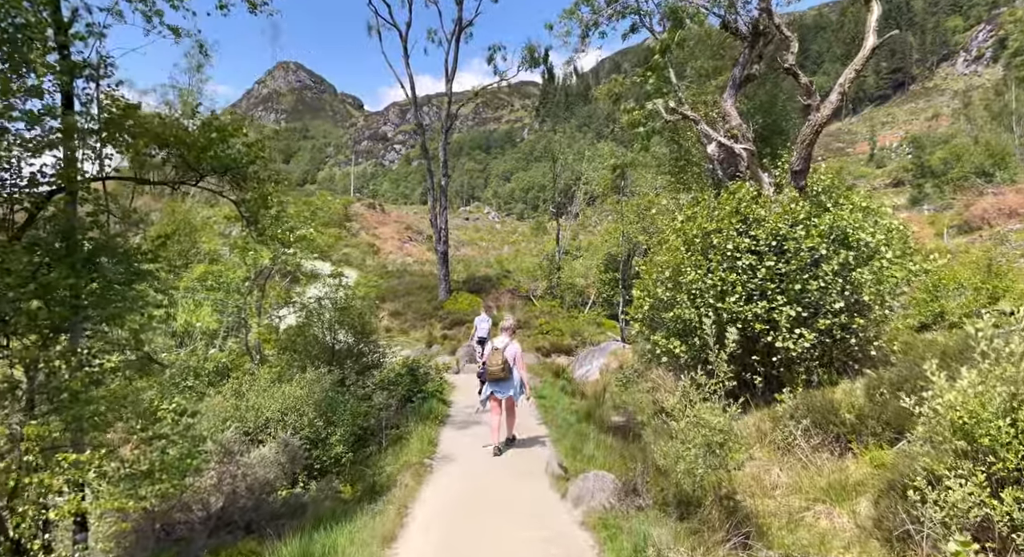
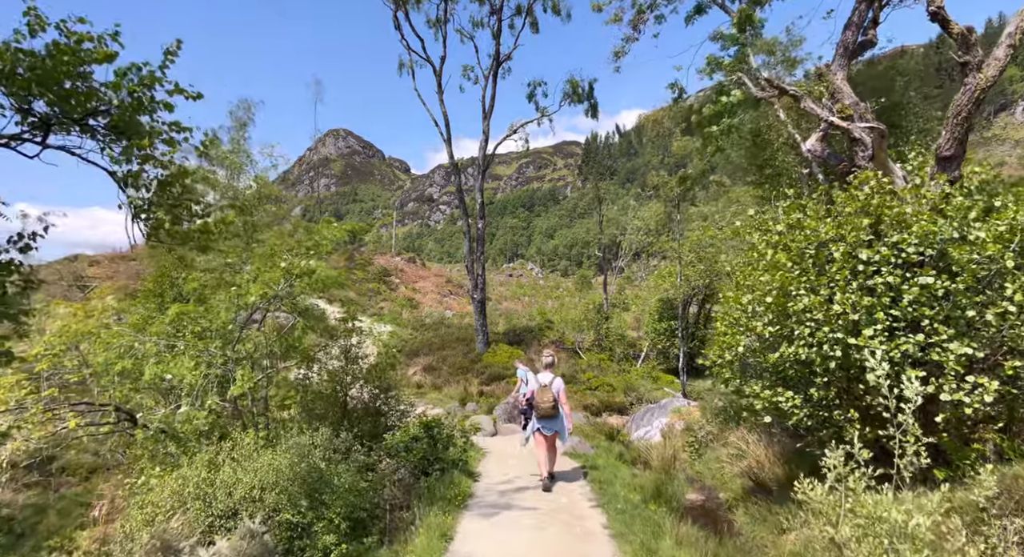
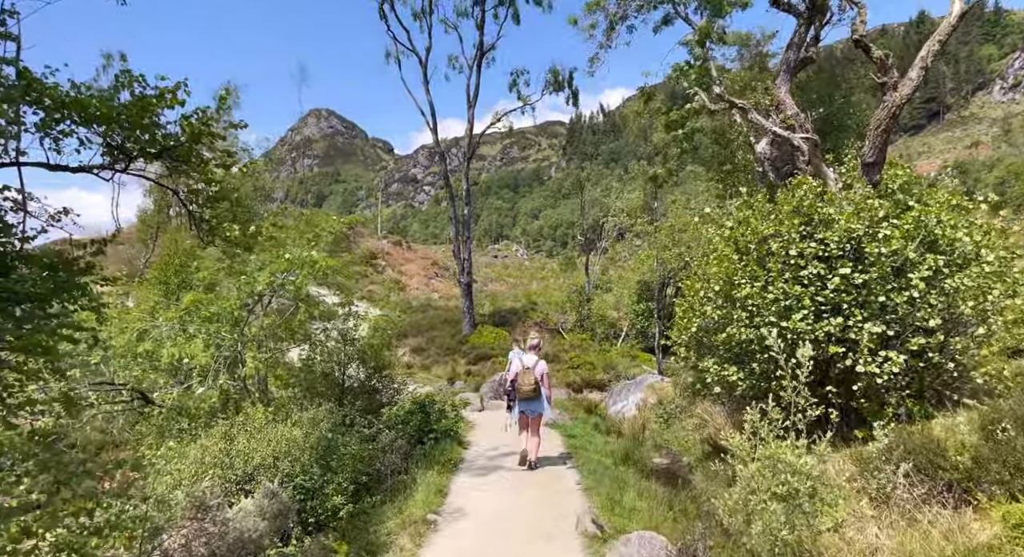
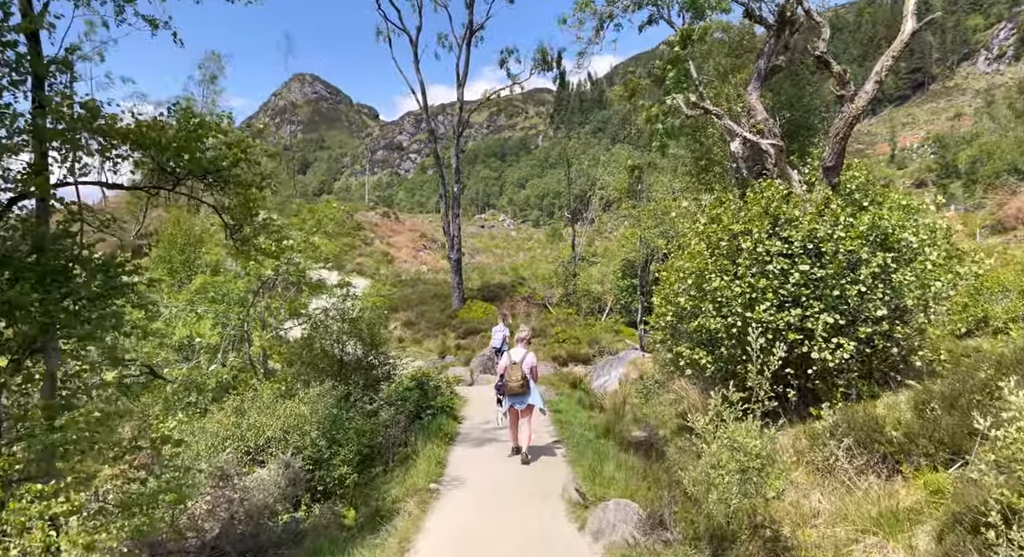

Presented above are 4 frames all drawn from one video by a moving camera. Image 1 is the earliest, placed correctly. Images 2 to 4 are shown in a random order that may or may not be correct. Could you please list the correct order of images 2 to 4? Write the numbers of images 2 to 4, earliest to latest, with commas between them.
4, 3, 2
